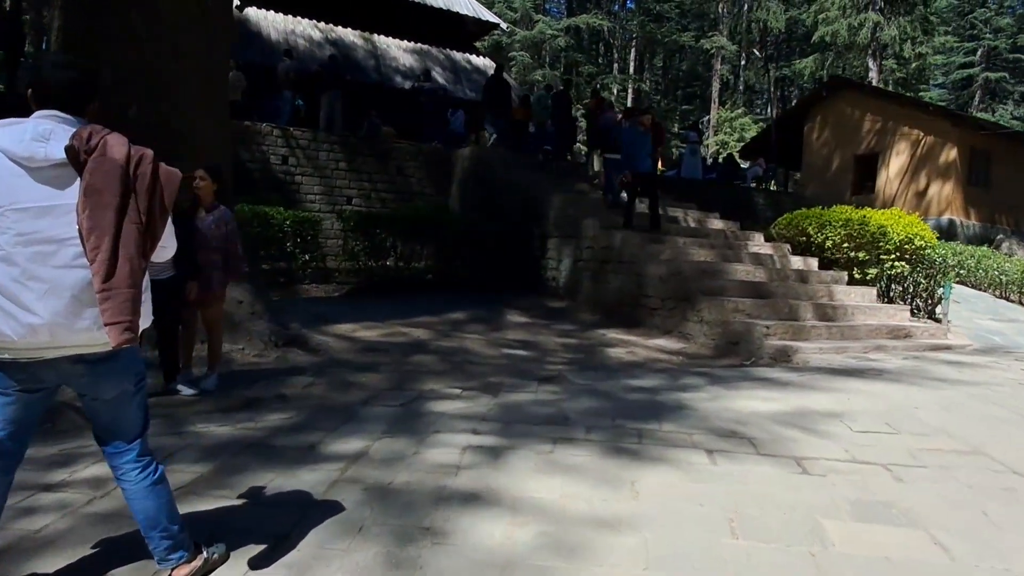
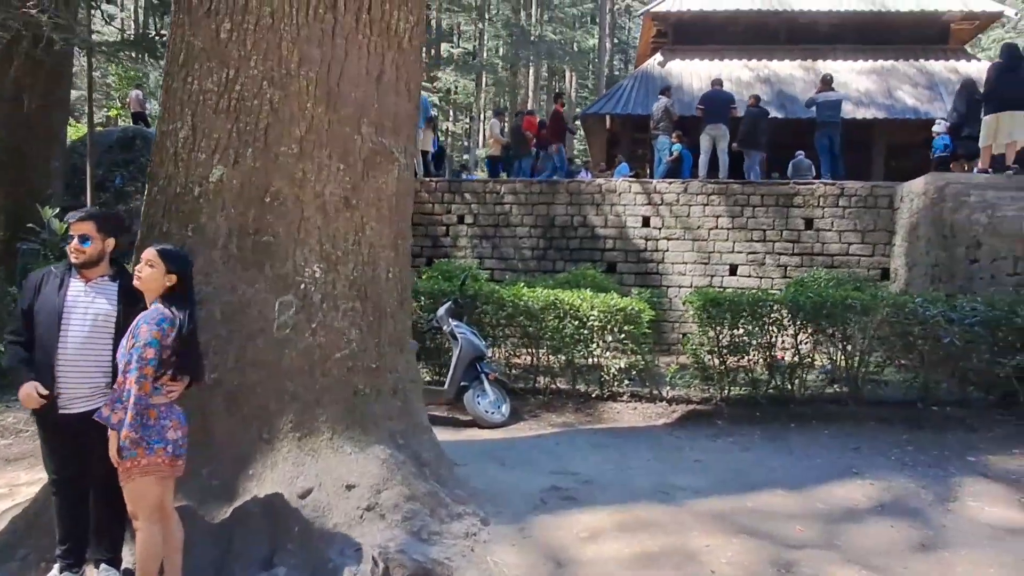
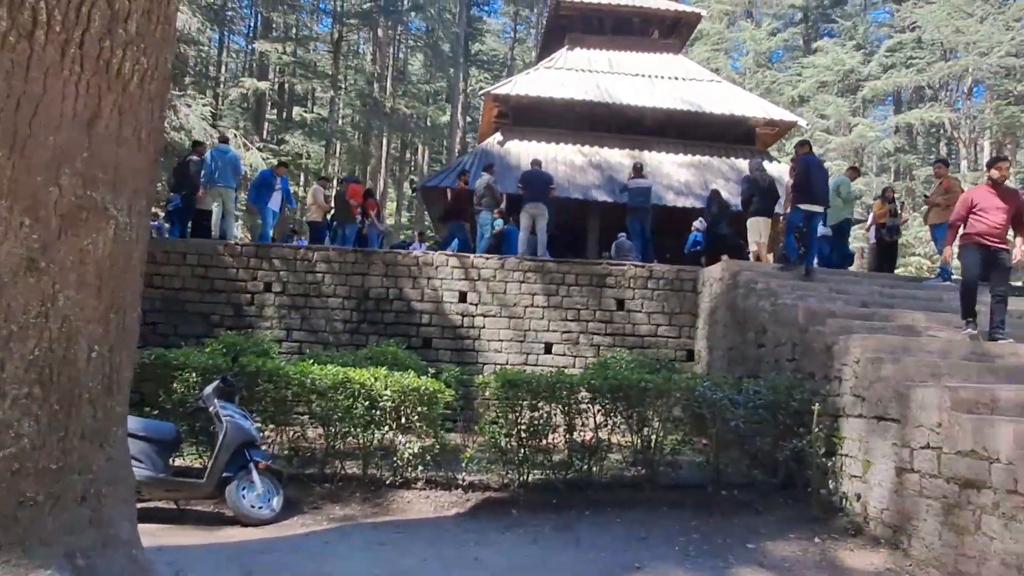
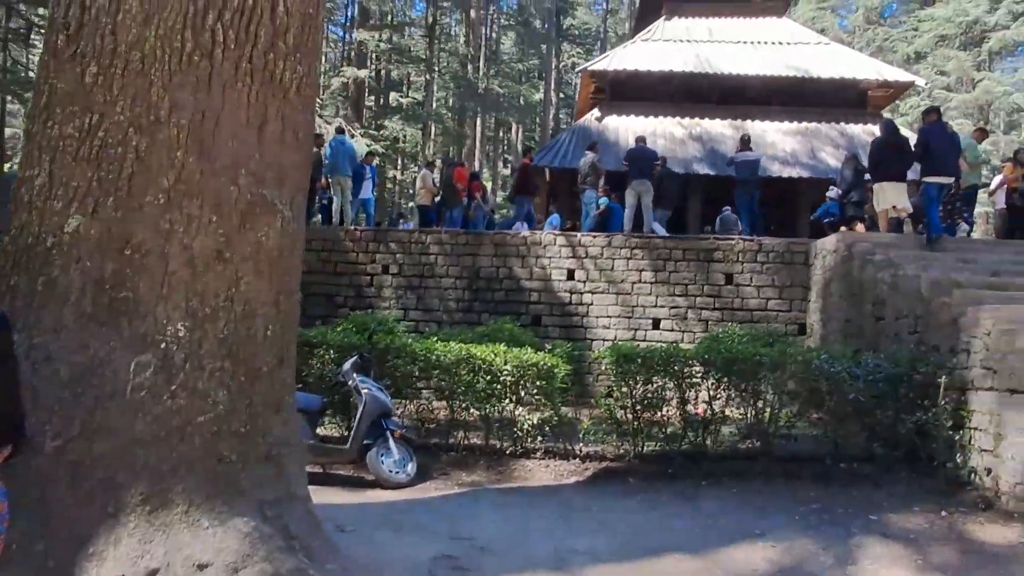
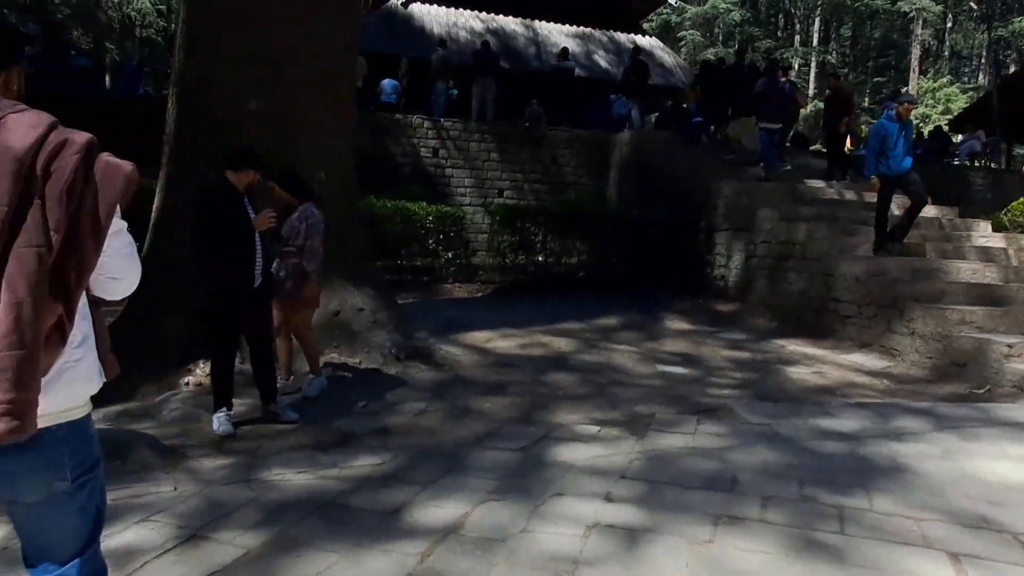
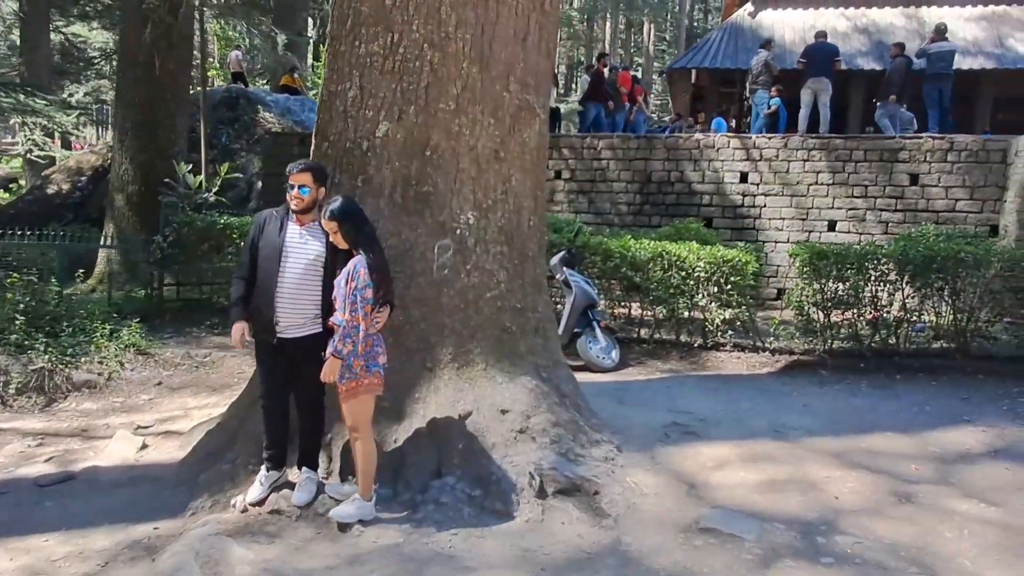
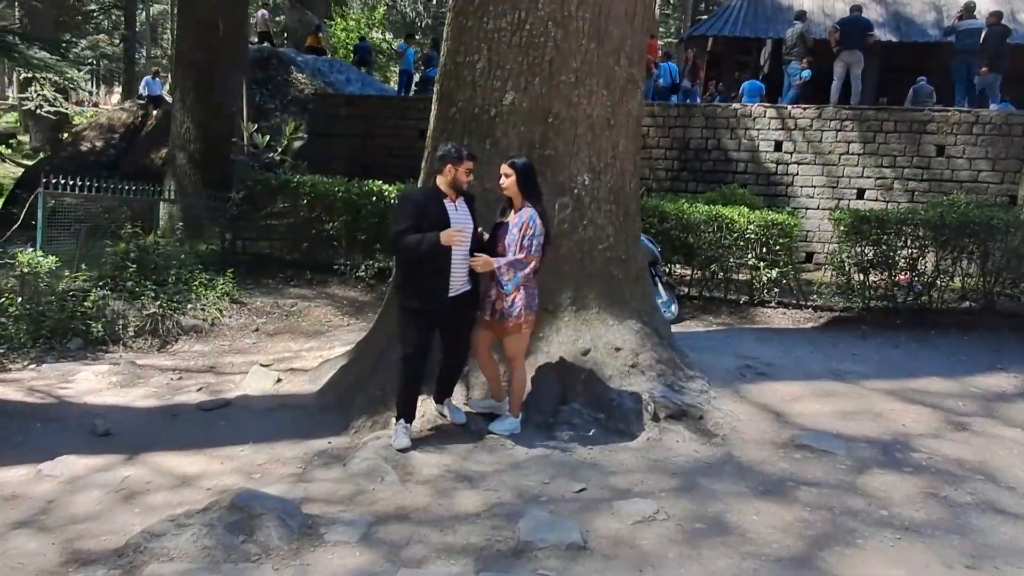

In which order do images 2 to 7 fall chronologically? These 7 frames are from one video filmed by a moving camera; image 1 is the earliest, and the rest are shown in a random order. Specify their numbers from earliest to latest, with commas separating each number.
5, 7, 6, 2, 4, 3
